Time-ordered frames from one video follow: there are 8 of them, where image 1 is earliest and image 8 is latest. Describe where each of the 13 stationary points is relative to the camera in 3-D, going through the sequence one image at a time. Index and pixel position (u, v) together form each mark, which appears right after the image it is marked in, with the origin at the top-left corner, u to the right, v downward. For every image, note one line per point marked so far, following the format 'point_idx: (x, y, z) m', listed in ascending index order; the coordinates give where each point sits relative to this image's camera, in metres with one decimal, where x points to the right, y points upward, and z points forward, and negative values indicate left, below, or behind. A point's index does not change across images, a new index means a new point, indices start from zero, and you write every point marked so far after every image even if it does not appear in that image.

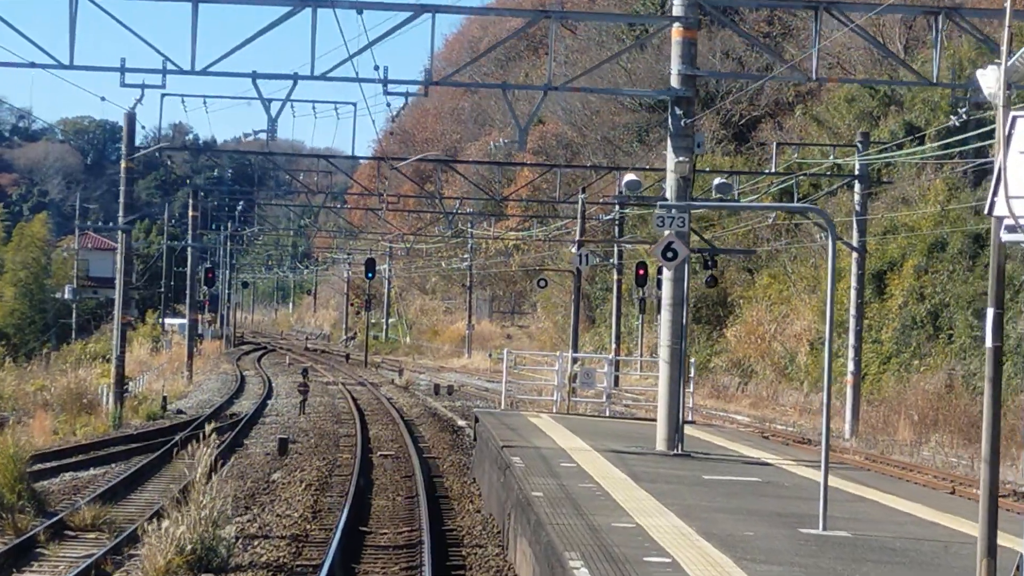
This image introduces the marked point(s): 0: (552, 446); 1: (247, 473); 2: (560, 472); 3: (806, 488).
0: (+0.3, -1.2, +11.7) m
1: (-2.8, -1.9, +16.0) m
2: (+0.3, -1.2, +9.9) m
3: (+1.9, -1.3, +9.9) m
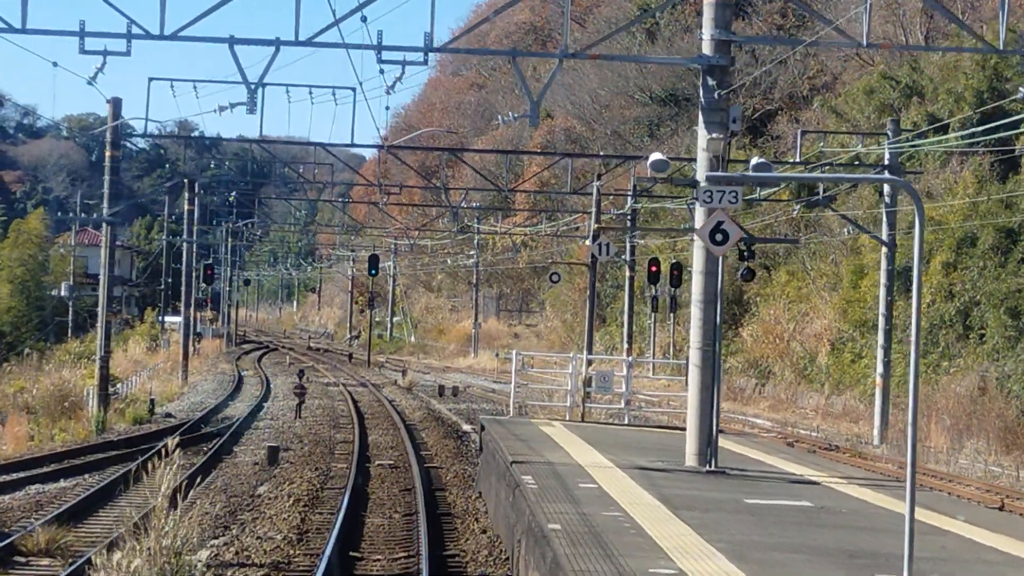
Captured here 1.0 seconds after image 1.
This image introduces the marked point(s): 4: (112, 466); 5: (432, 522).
0: (+0.4, -1.2, +10.3) m
1: (-2.7, -1.9, +14.7) m
2: (+0.4, -1.2, +8.5) m
3: (+2.0, -1.3, +8.5) m
4: (-4.4, -1.9, +16.8) m
5: (-0.7, -1.9, +12.4) m
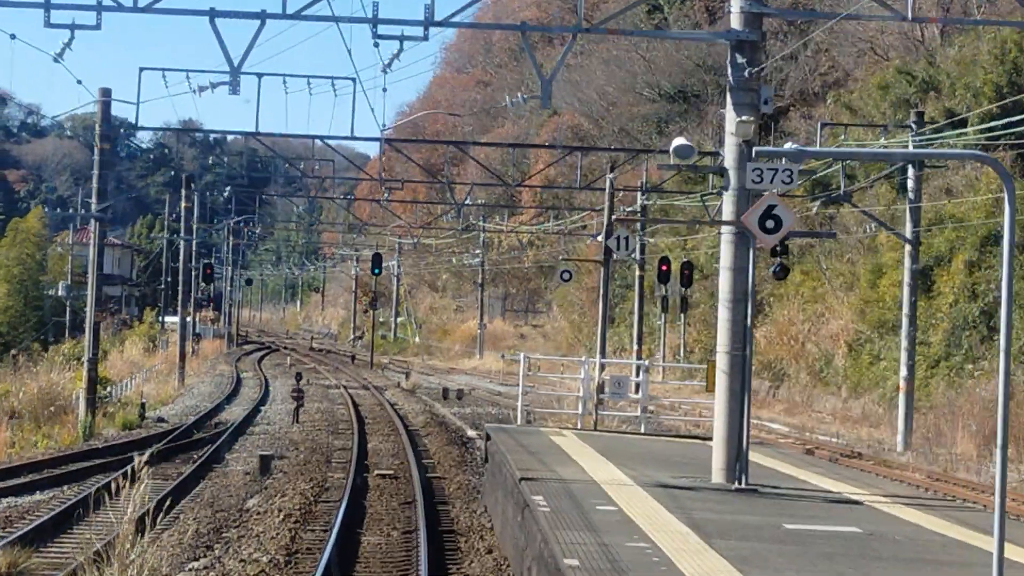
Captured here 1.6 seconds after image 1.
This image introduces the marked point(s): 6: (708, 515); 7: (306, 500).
0: (+0.4, -1.1, +9.3) m
1: (-2.6, -1.9, +13.7) m
2: (+0.4, -1.1, +7.6) m
3: (+2.0, -1.3, +7.5) m
4: (-4.3, -1.9, +15.8) m
5: (-0.6, -1.9, +11.5) m
6: (+1.0, -1.2, +8.0) m
7: (-1.8, -1.9, +13.5) m
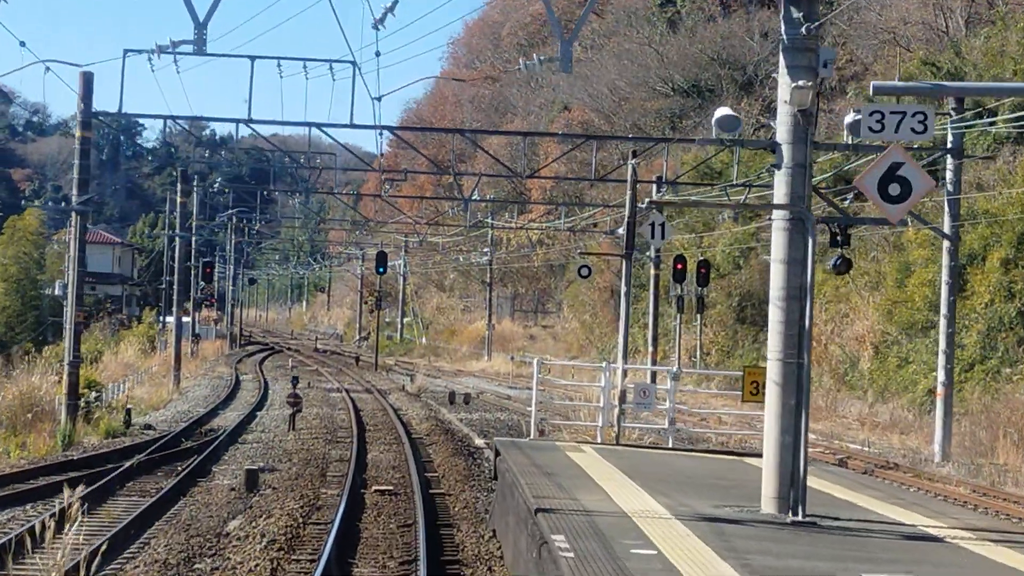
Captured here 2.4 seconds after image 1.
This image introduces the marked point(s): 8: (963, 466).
0: (+0.5, -1.1, +7.9) m
1: (-2.5, -1.9, +12.3) m
2: (+0.5, -1.1, +6.1) m
3: (+2.1, -1.2, +6.1) m
4: (-4.2, -1.9, +14.4) m
5: (-0.5, -1.9, +10.0) m
6: (+1.1, -1.2, +6.5) m
7: (-1.7, -1.8, +12.1) m
8: (+5.7, -2.3, +19.6) m
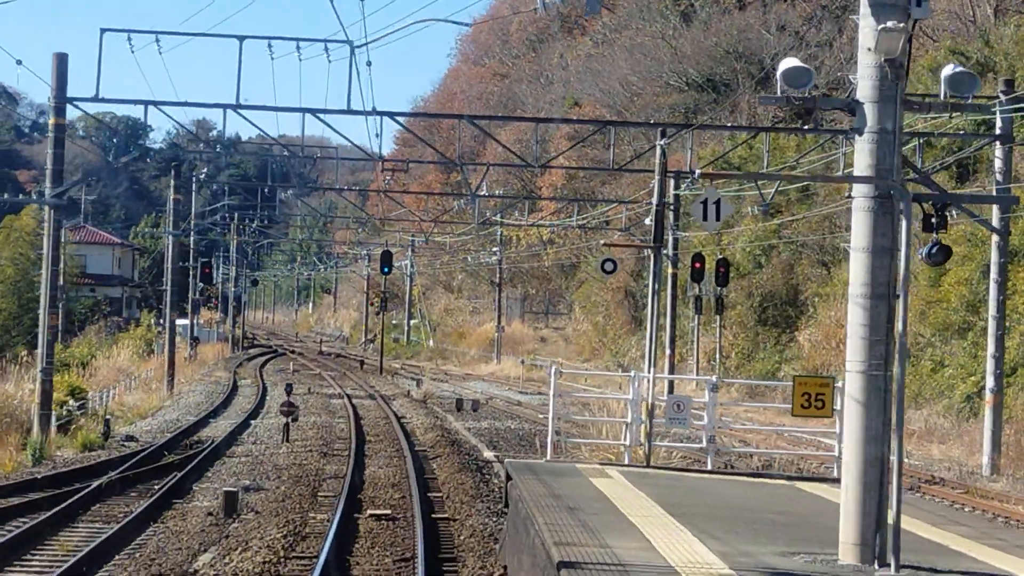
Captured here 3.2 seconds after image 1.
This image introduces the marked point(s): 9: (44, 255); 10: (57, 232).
0: (+0.6, -1.1, +6.3) m
1: (-2.4, -1.9, +10.7) m
2: (+0.5, -1.1, +4.5) m
3: (+2.1, -1.2, +4.4) m
4: (-4.1, -1.9, +12.8) m
5: (-0.4, -1.8, +8.4) m
6: (+1.1, -1.1, +4.9) m
7: (-1.6, -1.8, +10.5) m
8: (+5.9, -2.2, +17.9) m
9: (-5.9, +0.4, +19.5) m
10: (-5.8, +0.7, +19.8) m
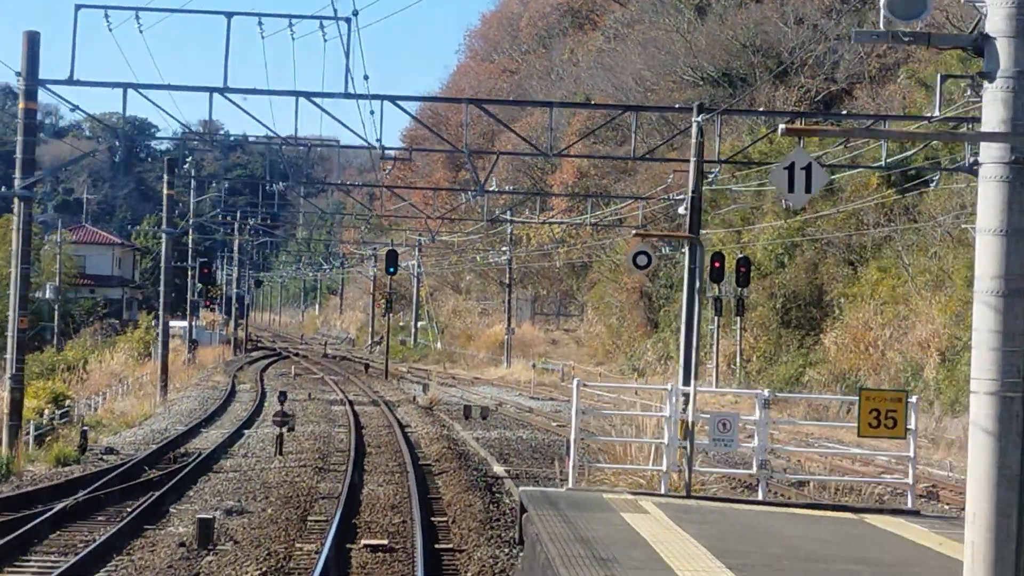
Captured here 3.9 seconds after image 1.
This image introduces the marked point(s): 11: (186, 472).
0: (+0.6, -1.1, +4.7) m
1: (-2.3, -1.8, +9.1) m
2: (+0.6, -1.1, +3.0) m
3: (+2.2, -1.2, +2.9) m
4: (-4.0, -1.9, +11.3) m
5: (-0.4, -1.8, +6.9) m
6: (+1.2, -1.1, +3.4) m
7: (-1.5, -1.8, +9.0) m
8: (+6.0, -2.2, +16.3) m
9: (-5.8, +0.4, +18.0) m
10: (-5.7, +0.7, +18.3) m
11: (-3.4, -1.9, +16.0) m
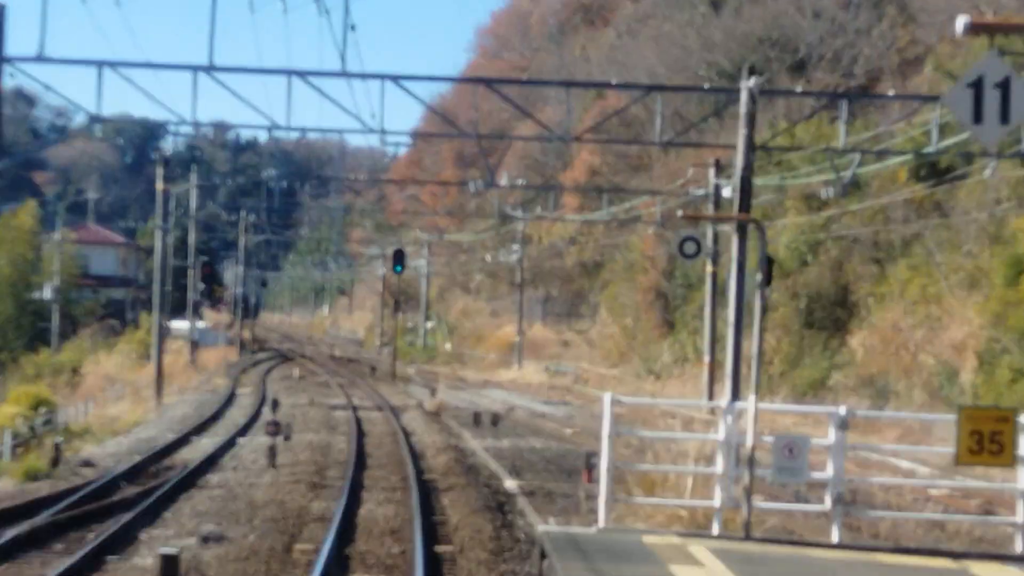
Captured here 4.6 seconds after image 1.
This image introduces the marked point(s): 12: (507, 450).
0: (+0.7, -1.1, +3.3) m
1: (-2.3, -1.8, +7.7) m
2: (+0.6, -1.1, +1.5) m
3: (+2.2, -1.2, +1.4) m
4: (-3.9, -1.9, +9.9) m
5: (-0.3, -1.8, +5.4) m
6: (+1.2, -1.1, +1.9) m
7: (-1.5, -1.8, +7.6) m
8: (+6.1, -2.2, +14.9) m
9: (-5.7, +0.4, +16.6) m
10: (-5.5, +0.7, +16.9) m
11: (-3.3, -1.9, +14.6) m
12: (-0.1, -2.1, +19.8) m
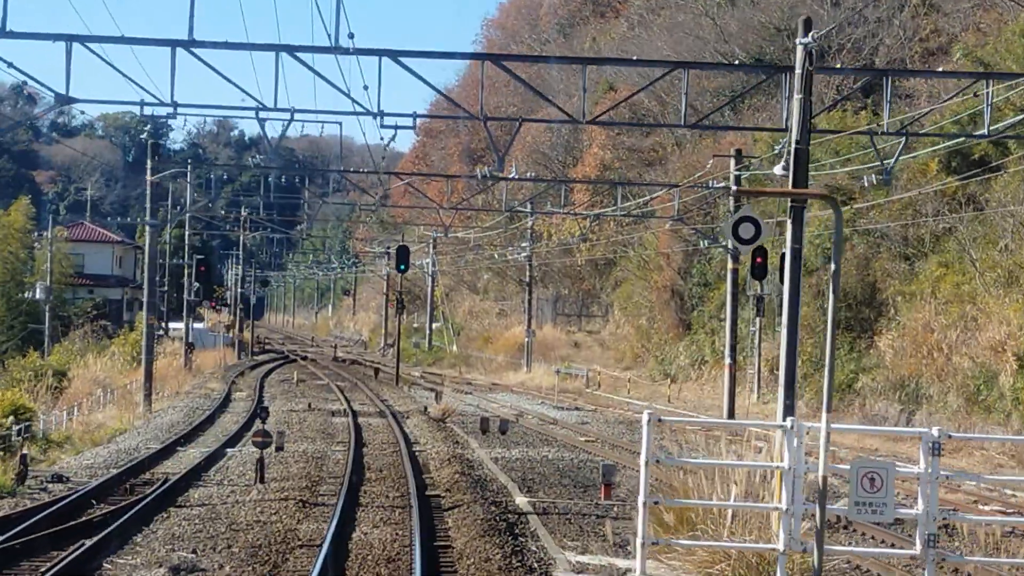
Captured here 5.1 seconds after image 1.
0: (+0.7, -1.0, +1.7) m
1: (-2.2, -1.8, +6.2) m
2: (+0.7, -1.0, 0.0) m
3: (+2.3, -1.1, -0.1) m
4: (-3.8, -1.8, +8.4) m
5: (-0.2, -1.8, +3.9) m
6: (+1.3, -1.1, +0.4) m
7: (-1.4, -1.8, +6.0) m
8: (+6.2, -2.2, +13.3) m
9: (-5.5, +0.5, +15.1) m
10: (-5.4, +0.8, +15.4) m
11: (-3.2, -1.9, +13.1) m
12: (0.0, -2.0, +18.3) m
